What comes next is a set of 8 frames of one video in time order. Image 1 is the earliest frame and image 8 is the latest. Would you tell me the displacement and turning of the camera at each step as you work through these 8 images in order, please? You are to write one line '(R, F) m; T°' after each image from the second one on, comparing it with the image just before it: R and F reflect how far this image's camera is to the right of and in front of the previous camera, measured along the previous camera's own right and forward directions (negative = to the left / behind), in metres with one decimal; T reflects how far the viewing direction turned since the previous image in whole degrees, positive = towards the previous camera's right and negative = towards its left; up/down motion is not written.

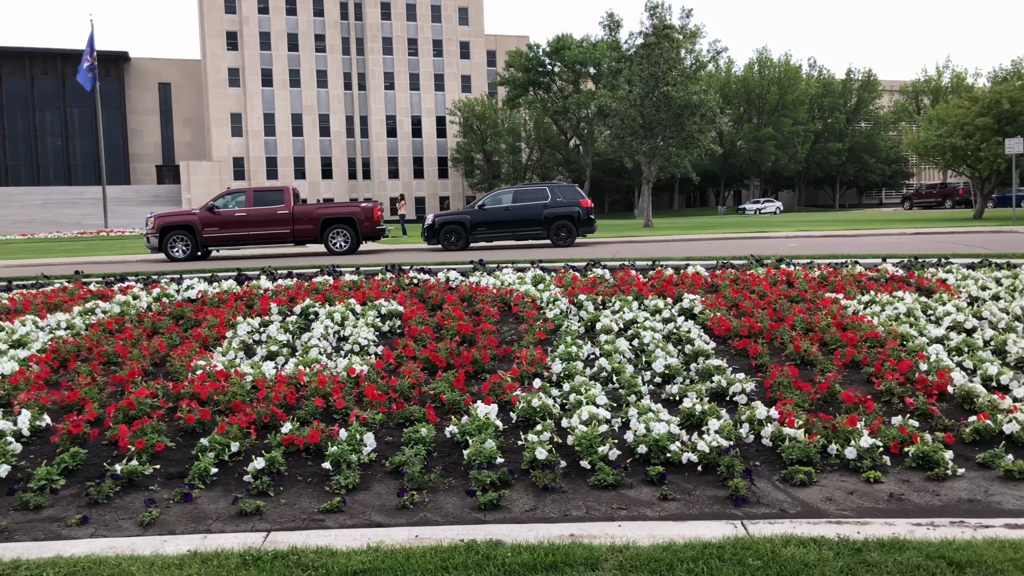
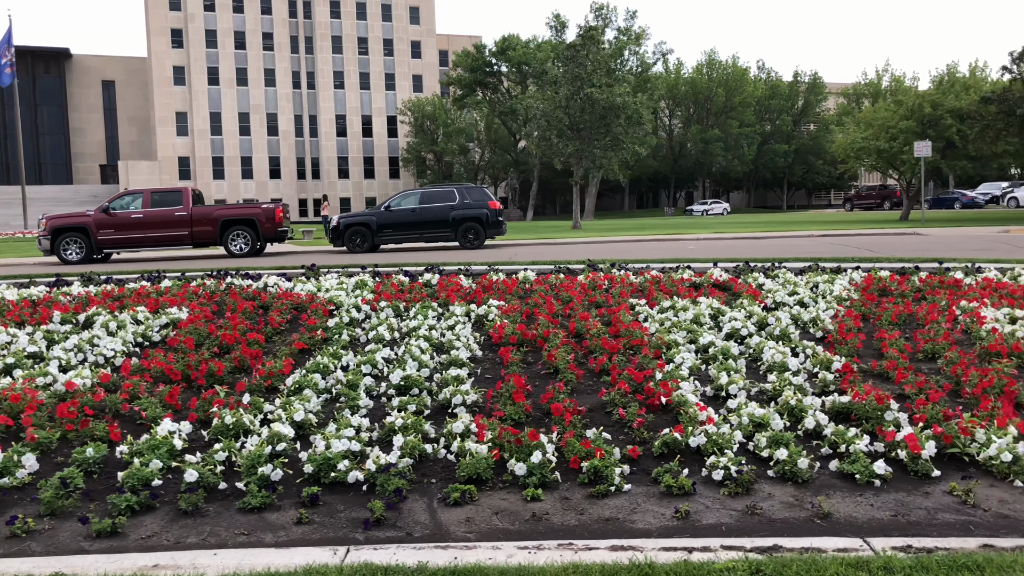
(+1.5, +0.1) m; +2°
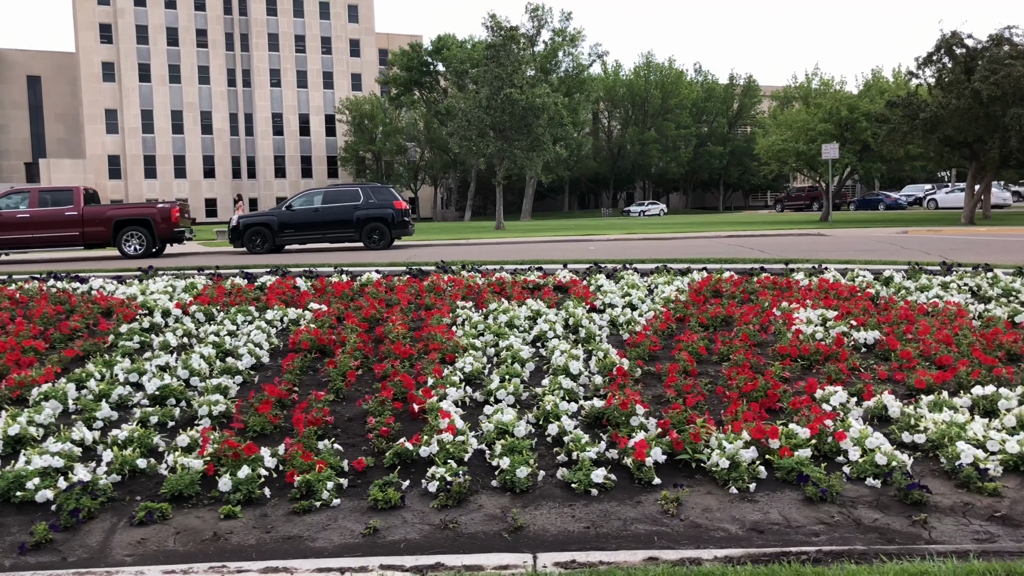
(+1.1, +0.2) m; +3°
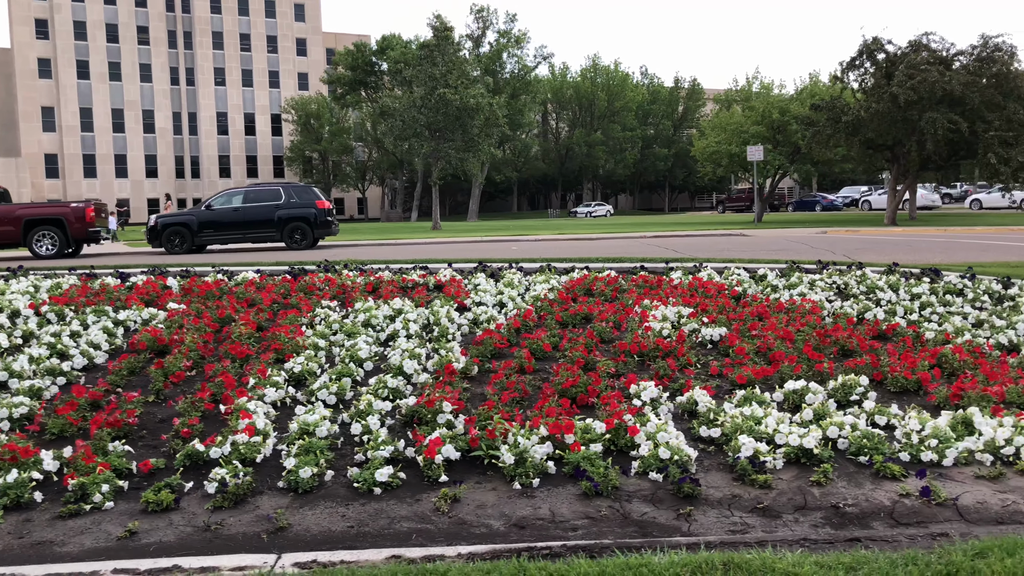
(+0.8, 0.0) m; +3°
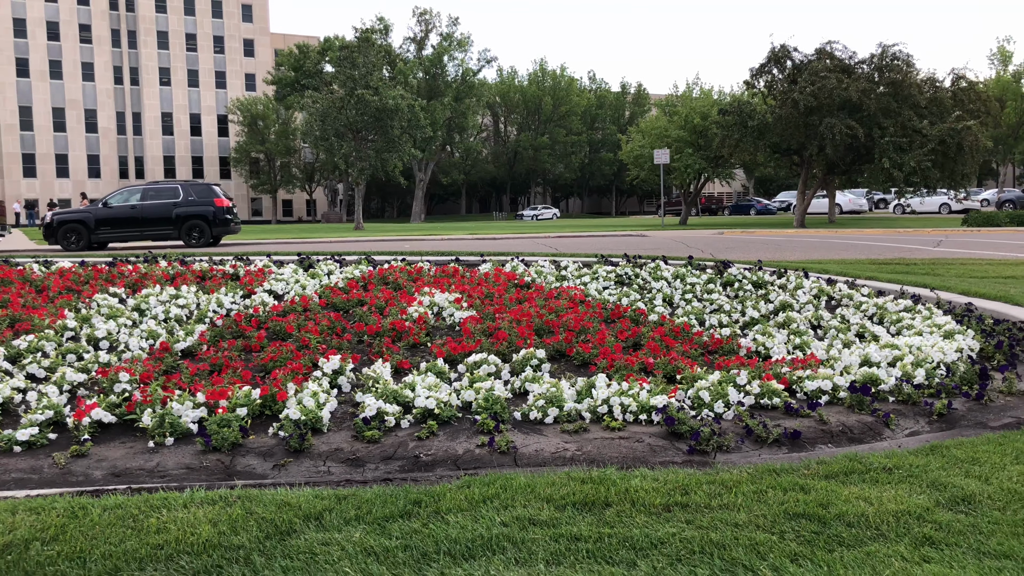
(+1.7, -0.4) m; +3°
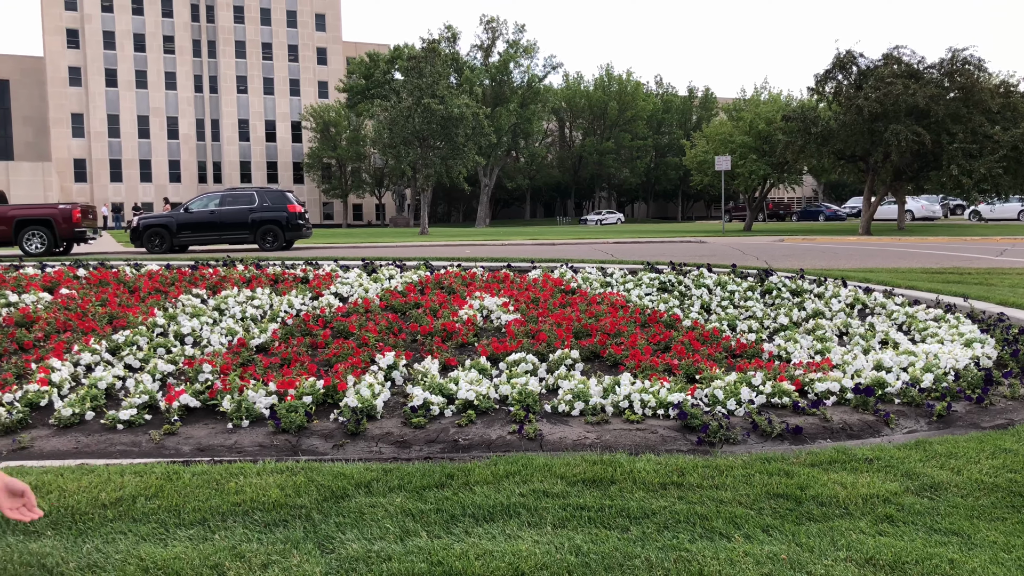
(+0.2, -0.5) m; -4°
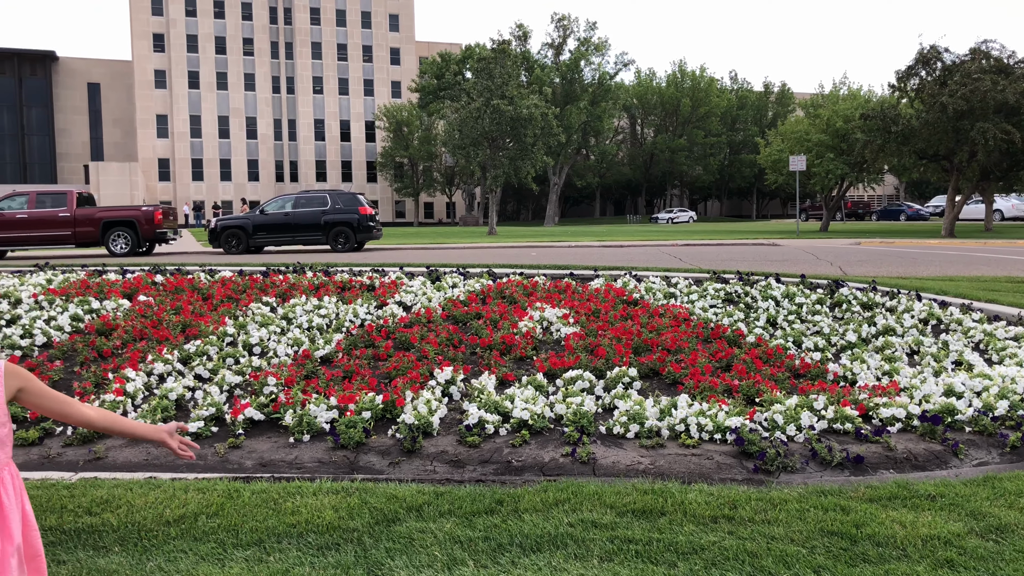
(+0.1, 0.0) m; -5°
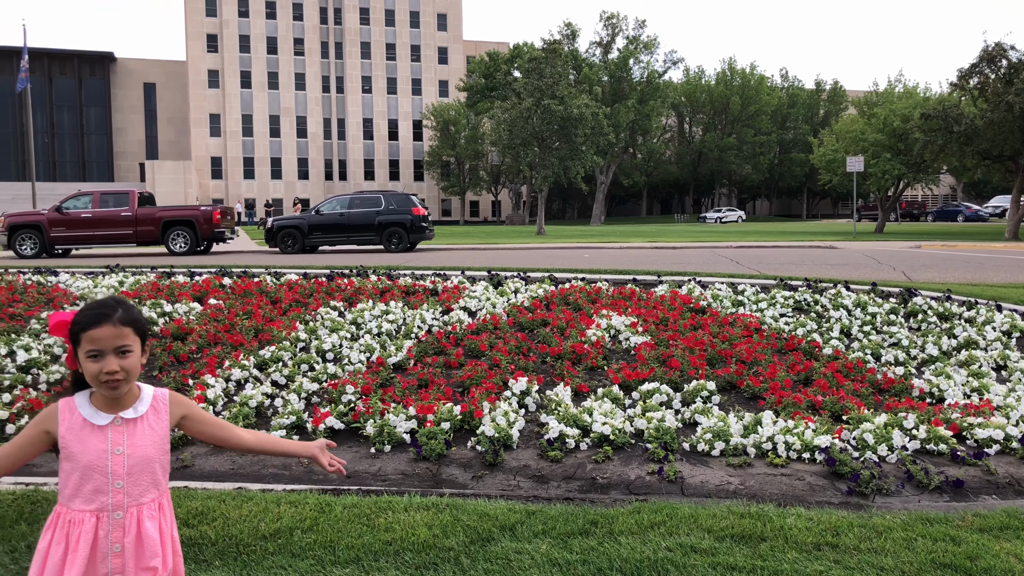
(-0.2, 0.0) m; -3°
